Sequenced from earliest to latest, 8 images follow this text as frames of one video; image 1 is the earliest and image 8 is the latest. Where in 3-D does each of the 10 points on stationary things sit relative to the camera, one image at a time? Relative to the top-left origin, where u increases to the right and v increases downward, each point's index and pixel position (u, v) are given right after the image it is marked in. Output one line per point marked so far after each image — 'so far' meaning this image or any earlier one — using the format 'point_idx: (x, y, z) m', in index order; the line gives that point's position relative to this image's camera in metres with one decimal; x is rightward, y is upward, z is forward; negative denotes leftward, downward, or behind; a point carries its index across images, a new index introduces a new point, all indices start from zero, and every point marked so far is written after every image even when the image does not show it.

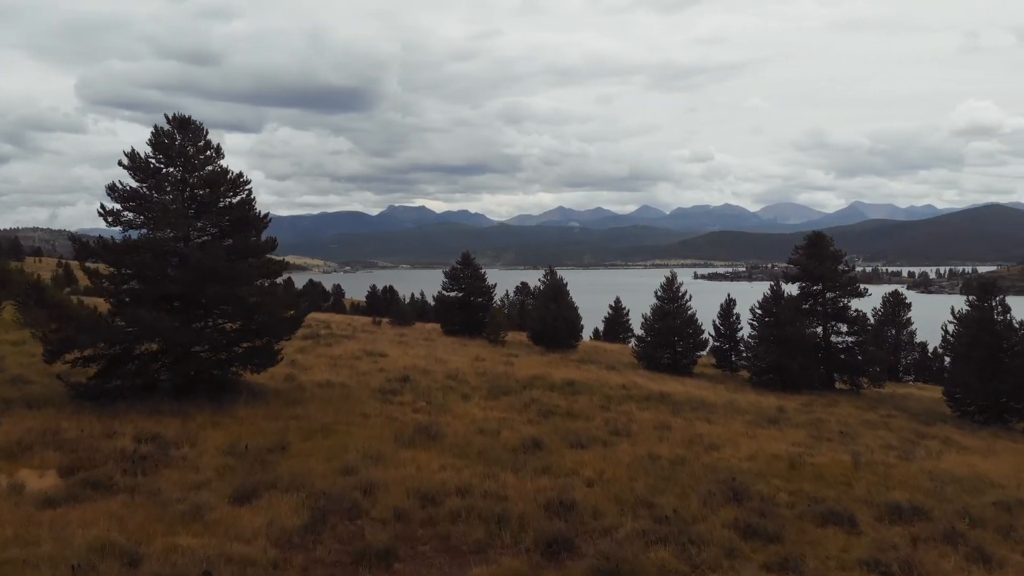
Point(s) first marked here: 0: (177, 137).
0: (-7.4, +3.3, +18.6) m
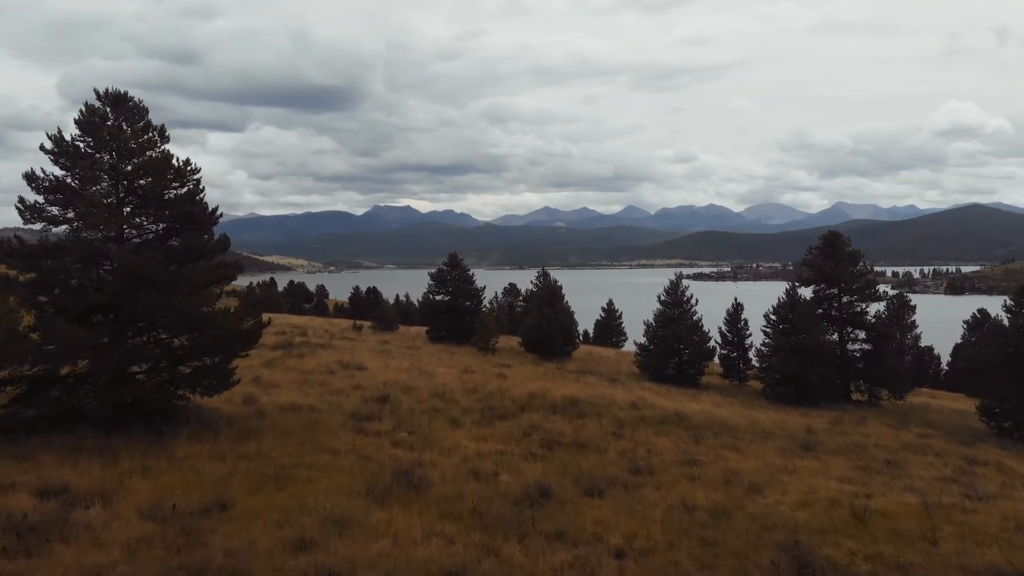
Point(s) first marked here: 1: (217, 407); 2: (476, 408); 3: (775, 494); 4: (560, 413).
0: (-7.5, +3.2, +15.6) m
1: (-6.0, -2.4, +17.0) m
2: (-0.8, -2.7, +18.8) m
3: (+4.2, -3.3, +13.3) m
4: (+1.1, -2.8, +18.7) m
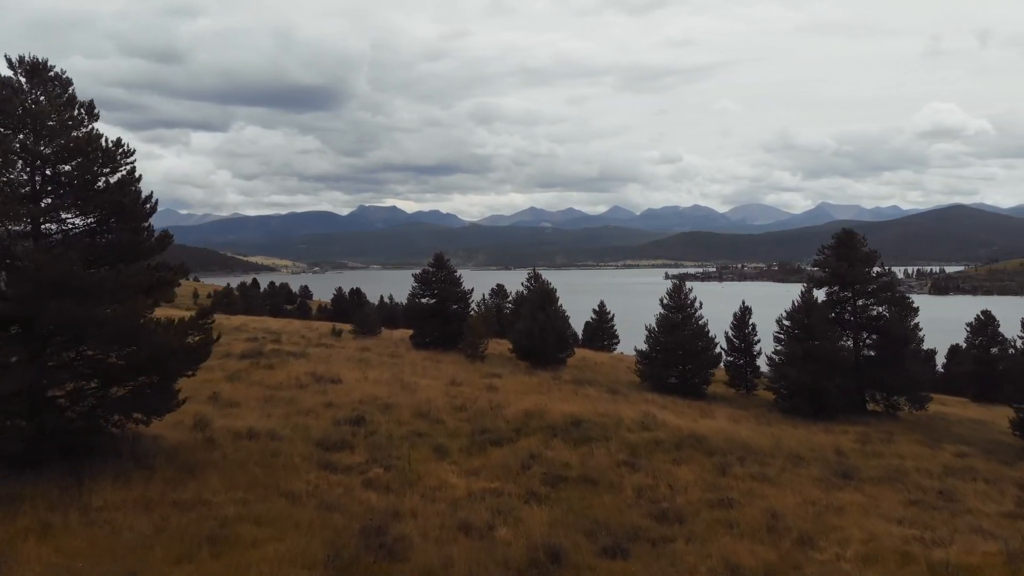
0: (-7.5, +3.1, +13.0) m
1: (-6.1, -2.5, +14.5) m
2: (-0.9, -2.8, +16.3) m
3: (+4.1, -3.4, +10.9) m
4: (+1.0, -2.9, +16.3) m
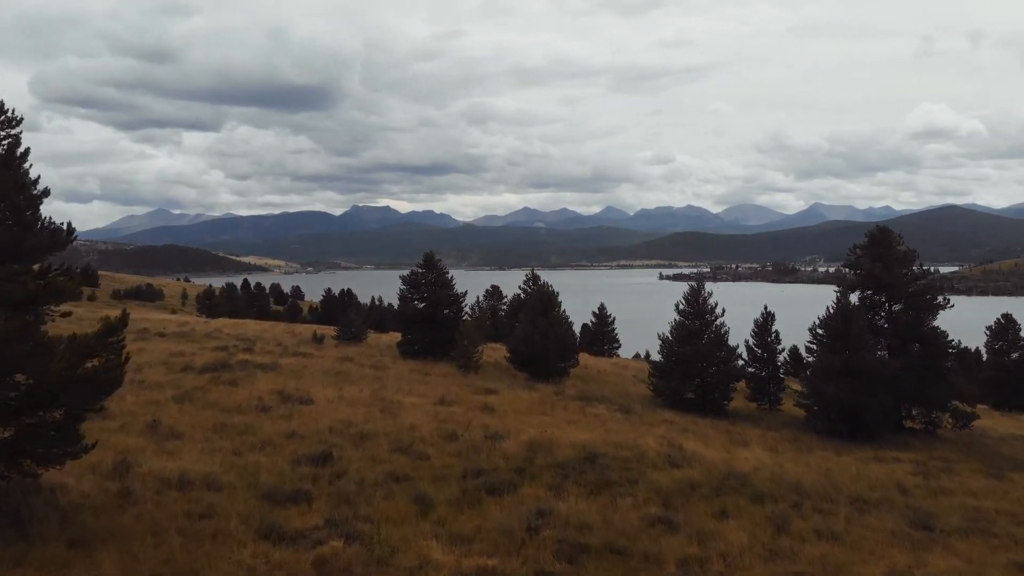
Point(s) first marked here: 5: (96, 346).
0: (-7.5, +3.0, +9.7) m
1: (-6.1, -2.7, +11.2) m
2: (-0.9, -2.9, +13.1) m
3: (+4.2, -3.5, +7.7) m
4: (+1.0, -3.0, +13.1) m
5: (-5.4, -0.7, +10.9) m
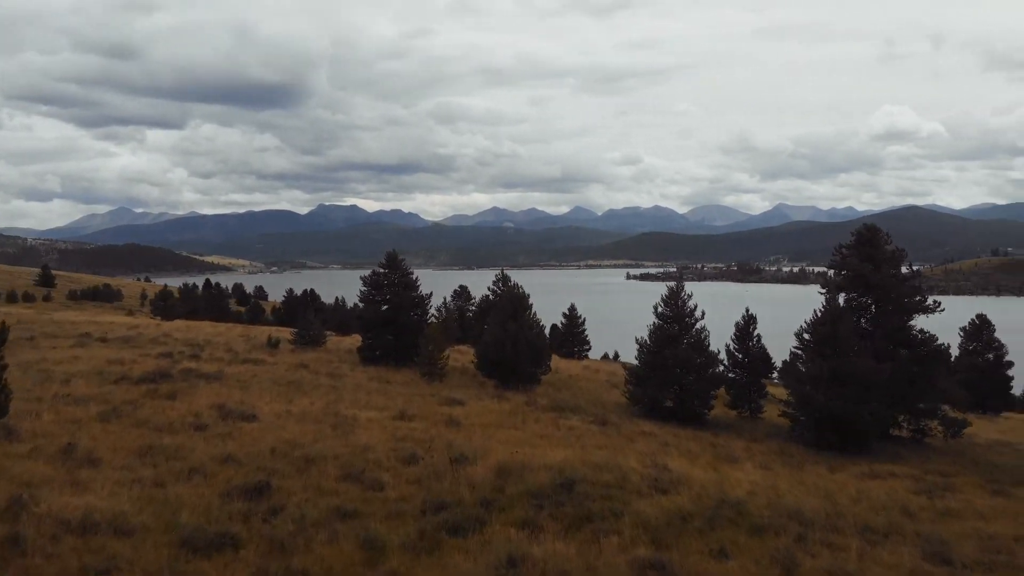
0: (-7.8, +2.9, +7.7) m
1: (-6.4, -2.7, +9.3) m
2: (-1.4, -3.0, +11.3) m
3: (+4.0, -3.5, +6.1) m
4: (+0.5, -3.1, +11.4) m
5: (-5.7, -0.8, +8.9) m
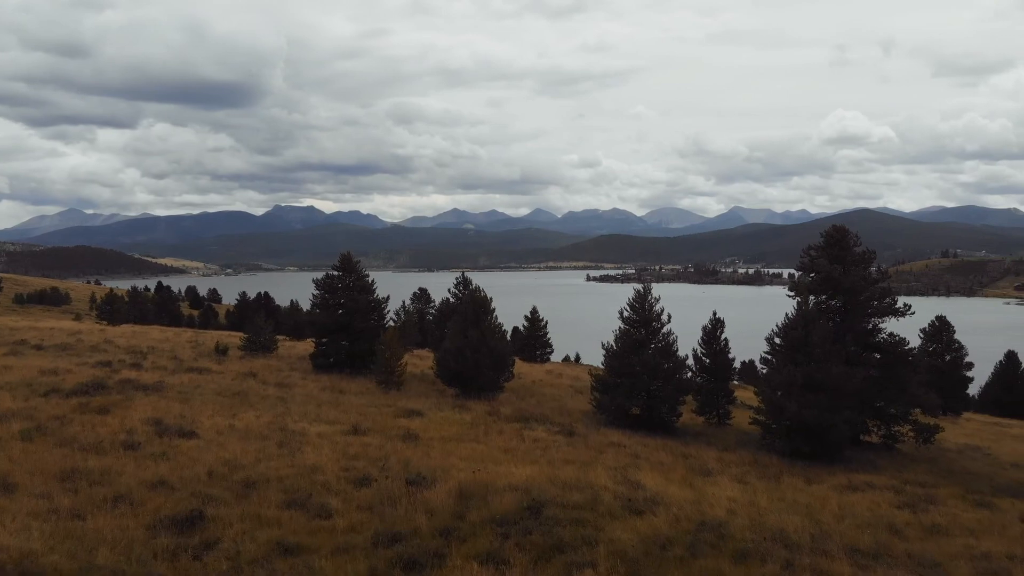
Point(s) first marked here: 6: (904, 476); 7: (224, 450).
0: (-8.1, +2.8, +6.2) m
1: (-6.8, -2.8, +7.8) m
2: (-1.8, -3.1, +10.1) m
3: (+3.7, -3.6, +5.2) m
4: (+0.1, -3.2, +10.3) m
5: (-6.1, -0.9, +7.5) m
6: (+9.1, -4.3, +19.3) m
7: (-5.3, -2.9, +15.5) m
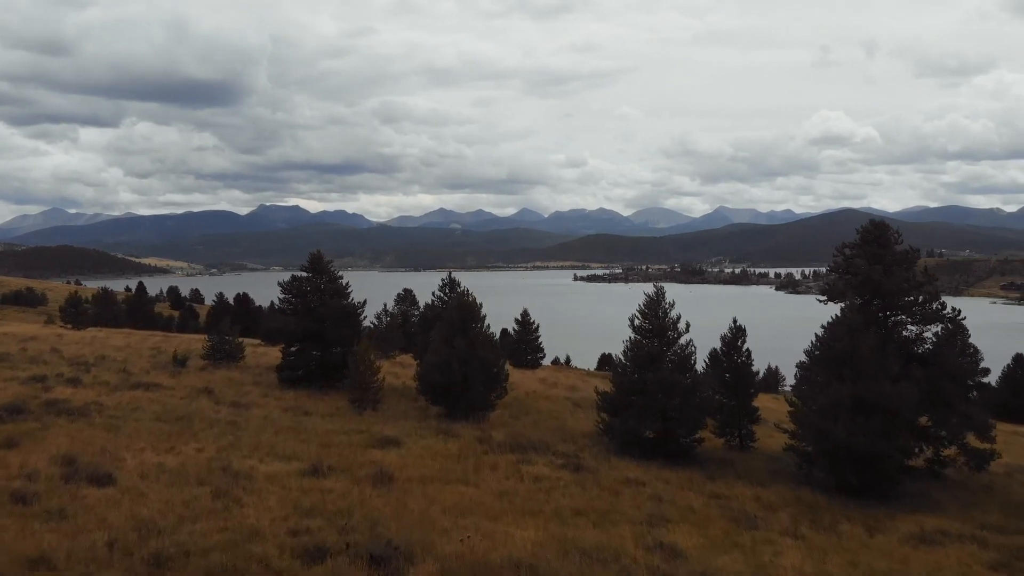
0: (-8.0, +2.7, +2.8) m
1: (-6.7, -2.9, +4.4) m
2: (-1.8, -3.2, +6.8) m
3: (+3.9, -3.7, +2.0) m
4: (+0.1, -3.3, +7.0) m
5: (-6.0, -1.0, +4.1) m
6: (+9.0, -4.4, +16.2) m
7: (-5.3, -3.0, +12.1) m
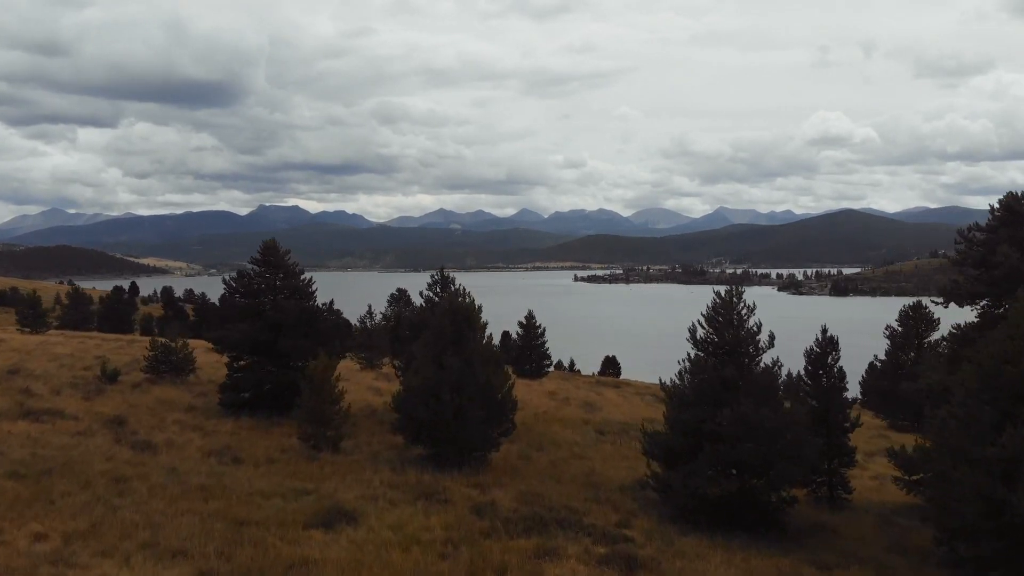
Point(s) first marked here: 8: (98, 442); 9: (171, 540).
0: (-7.8, +2.8, -3.0) m
1: (-6.5, -2.9, -1.4) m
2: (-1.6, -3.1, +1.0) m
3: (+4.1, -3.6, -3.8) m
4: (+0.3, -3.2, +1.2) m
5: (-5.7, -0.9, -1.6) m
6: (+9.2, -4.4, +10.4) m
7: (-5.1, -2.9, +6.3) m
8: (-7.7, -2.8, +15.7) m
9: (-4.1, -3.0, +10.2) m
